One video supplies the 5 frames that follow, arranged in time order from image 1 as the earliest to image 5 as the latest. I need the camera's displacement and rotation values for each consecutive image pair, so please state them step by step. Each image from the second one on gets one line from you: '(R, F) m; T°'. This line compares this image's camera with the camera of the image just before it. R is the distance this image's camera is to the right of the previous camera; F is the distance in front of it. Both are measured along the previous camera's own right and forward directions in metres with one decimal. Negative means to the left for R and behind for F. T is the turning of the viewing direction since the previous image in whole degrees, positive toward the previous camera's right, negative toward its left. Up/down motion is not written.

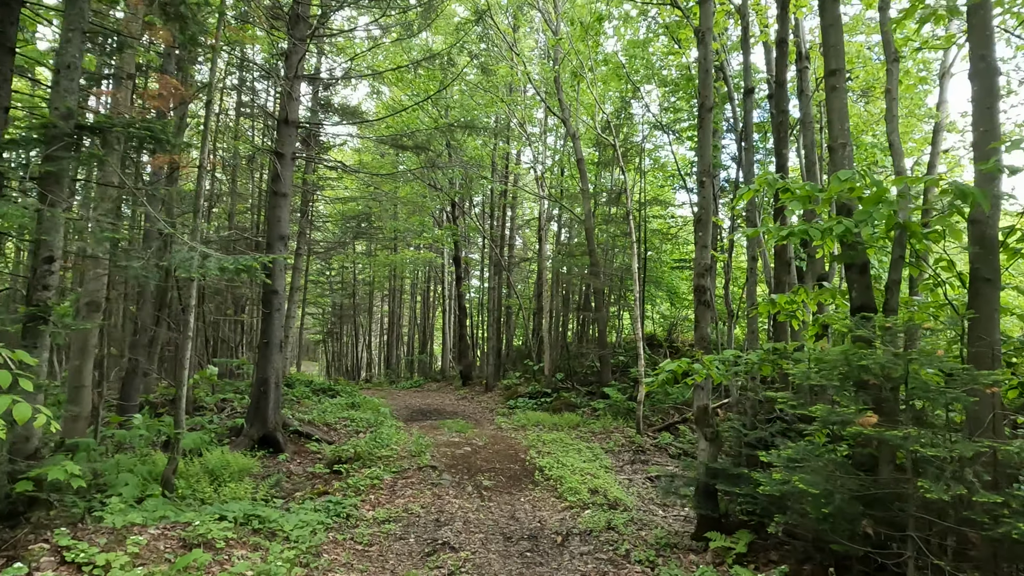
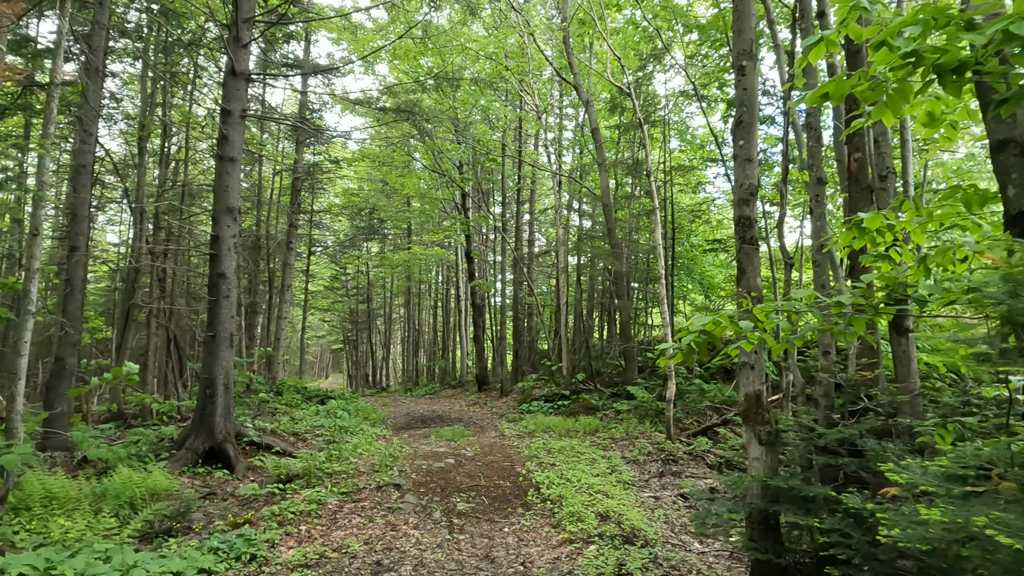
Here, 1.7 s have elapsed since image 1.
(+0.4, +1.5) m; -3°
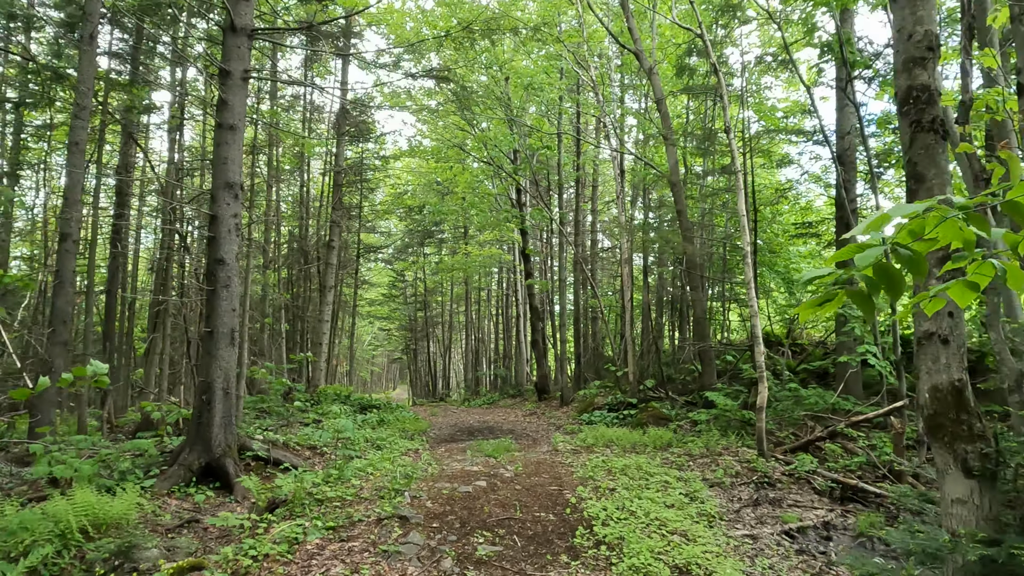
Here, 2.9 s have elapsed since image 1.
(+0.2, +1.3) m; -6°
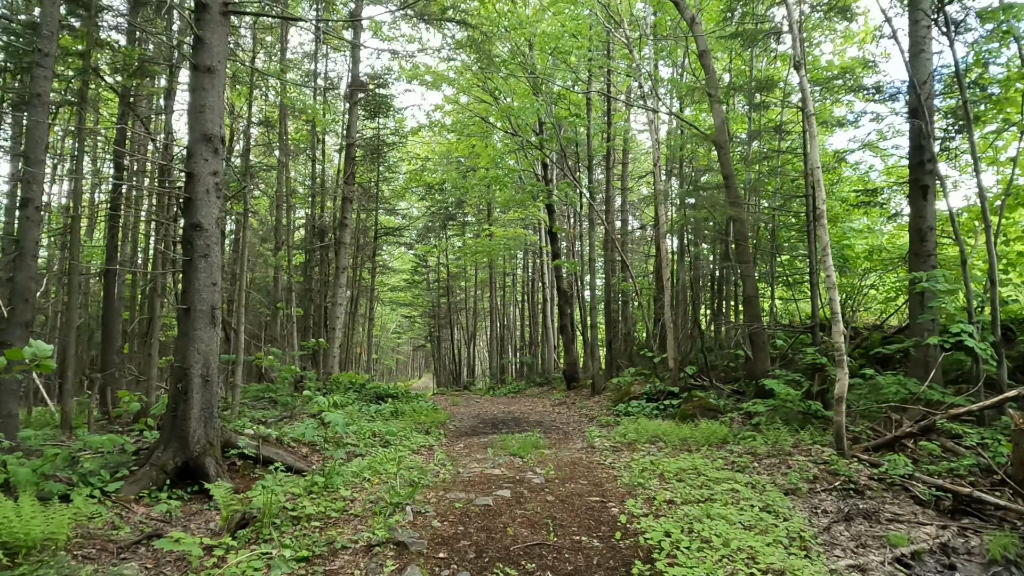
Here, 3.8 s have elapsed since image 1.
(0.0, +1.0) m; -2°
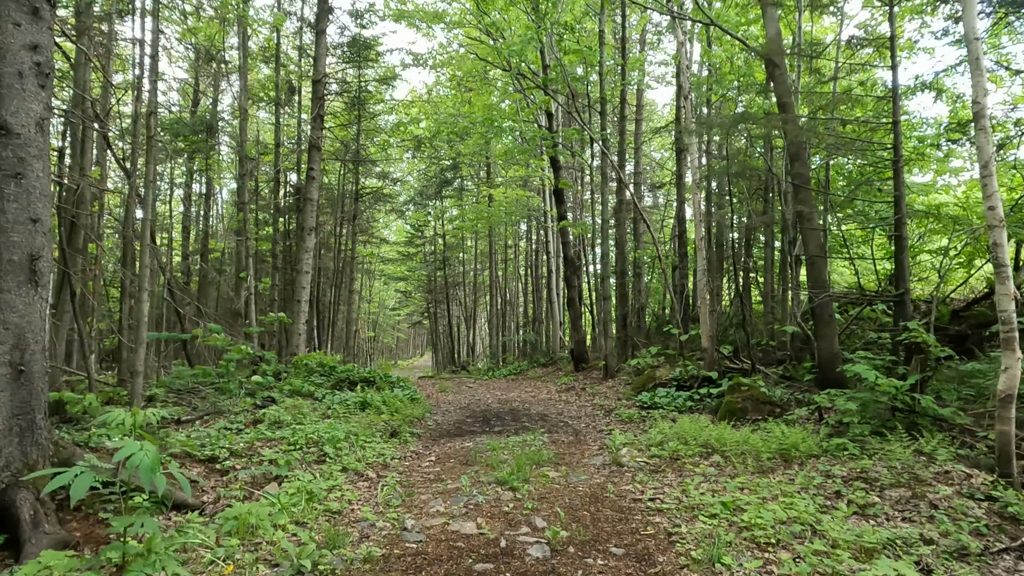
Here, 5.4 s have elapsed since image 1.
(+0.1, +1.9) m; 0°
